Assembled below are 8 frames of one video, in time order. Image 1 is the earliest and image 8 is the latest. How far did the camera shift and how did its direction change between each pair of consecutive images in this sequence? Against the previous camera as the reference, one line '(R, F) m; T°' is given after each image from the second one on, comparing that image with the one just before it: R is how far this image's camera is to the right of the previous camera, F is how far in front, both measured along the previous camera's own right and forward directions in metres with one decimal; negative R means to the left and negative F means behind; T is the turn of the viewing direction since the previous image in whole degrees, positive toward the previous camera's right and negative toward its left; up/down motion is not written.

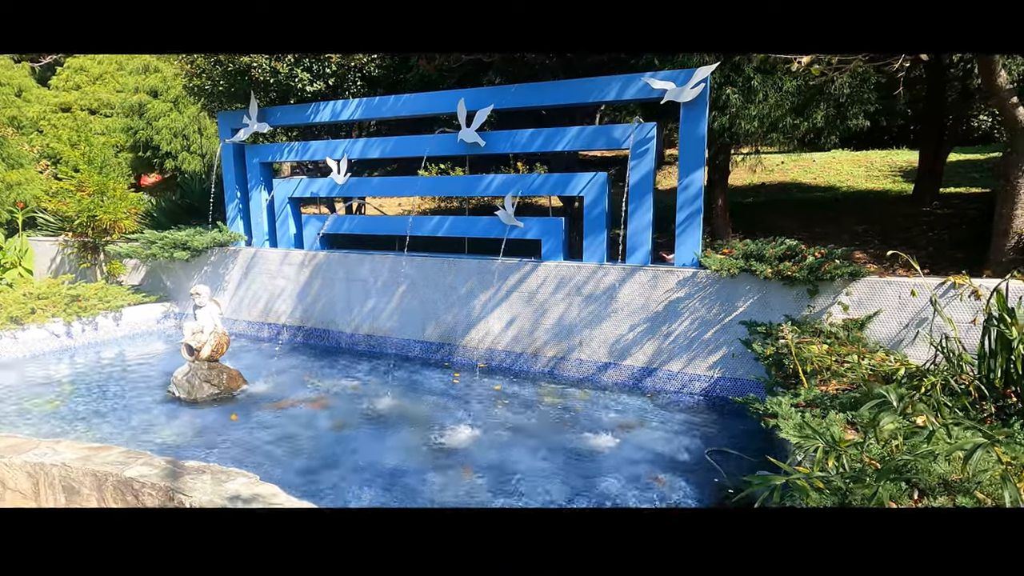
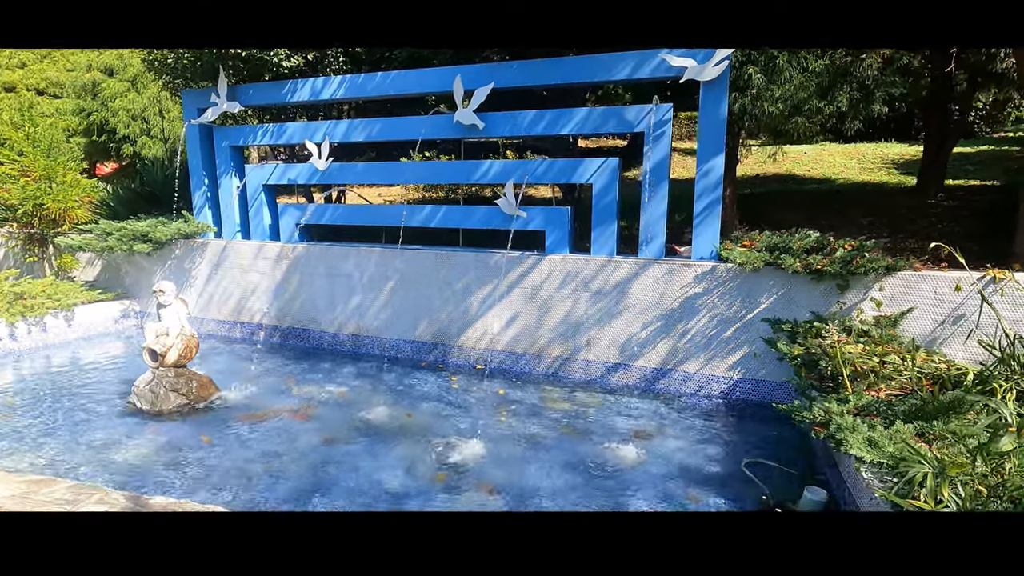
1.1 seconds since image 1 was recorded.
(-0.3, +0.6) m; +3°
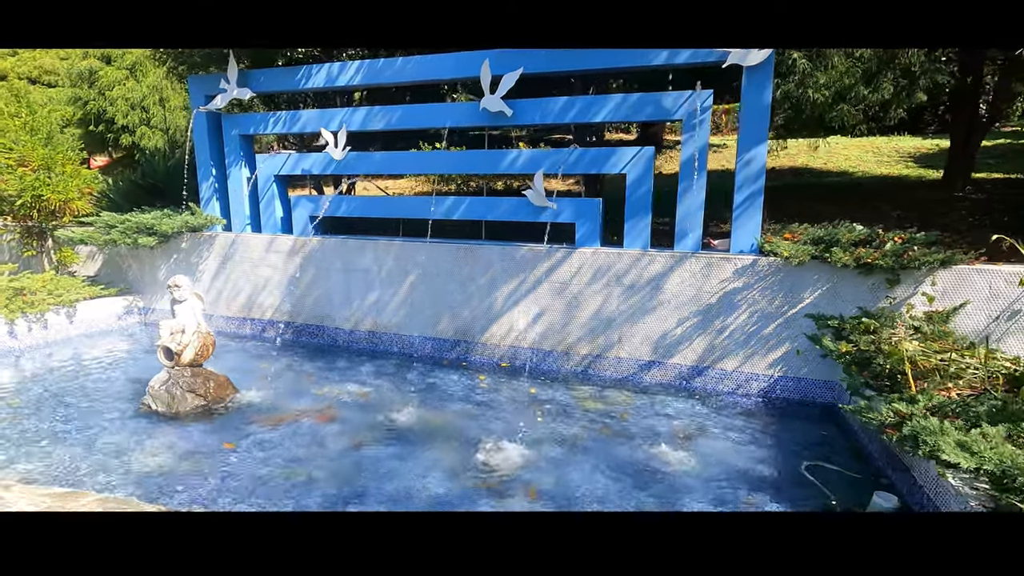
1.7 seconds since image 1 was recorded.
(-0.4, +0.3) m; +1°
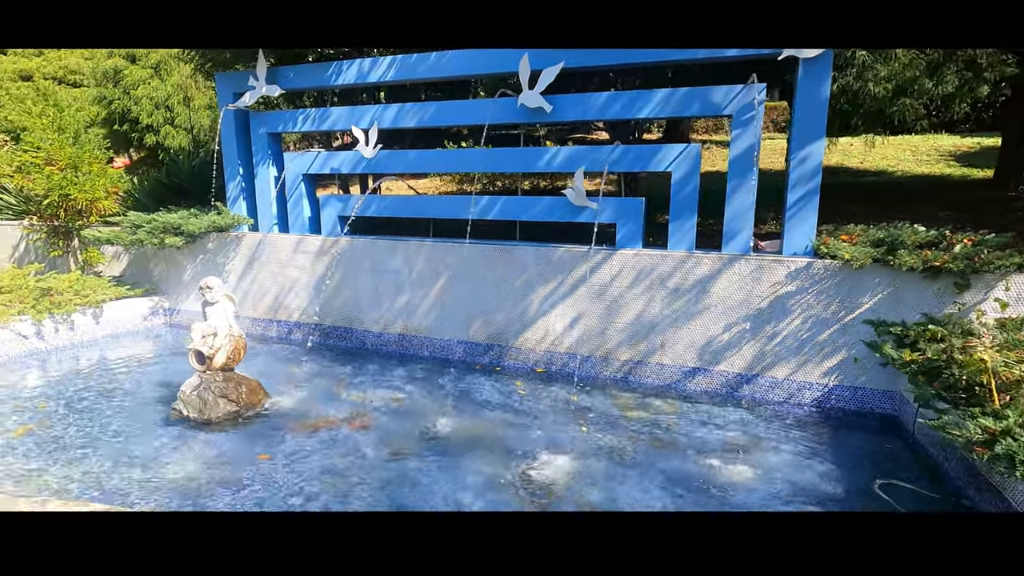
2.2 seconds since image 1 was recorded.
(-0.3, +0.2) m; -1°
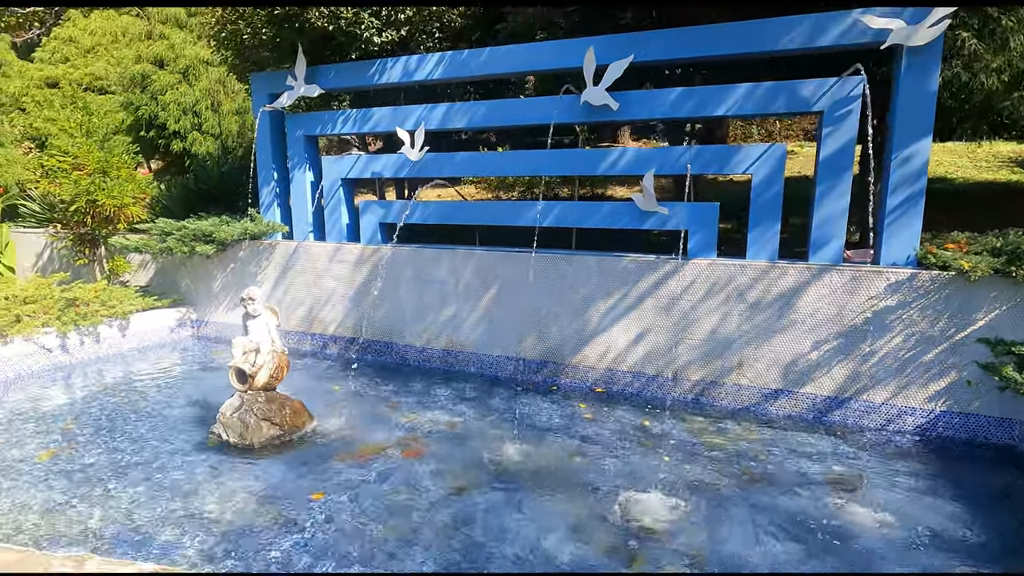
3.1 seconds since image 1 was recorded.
(-0.5, +0.5) m; -1°
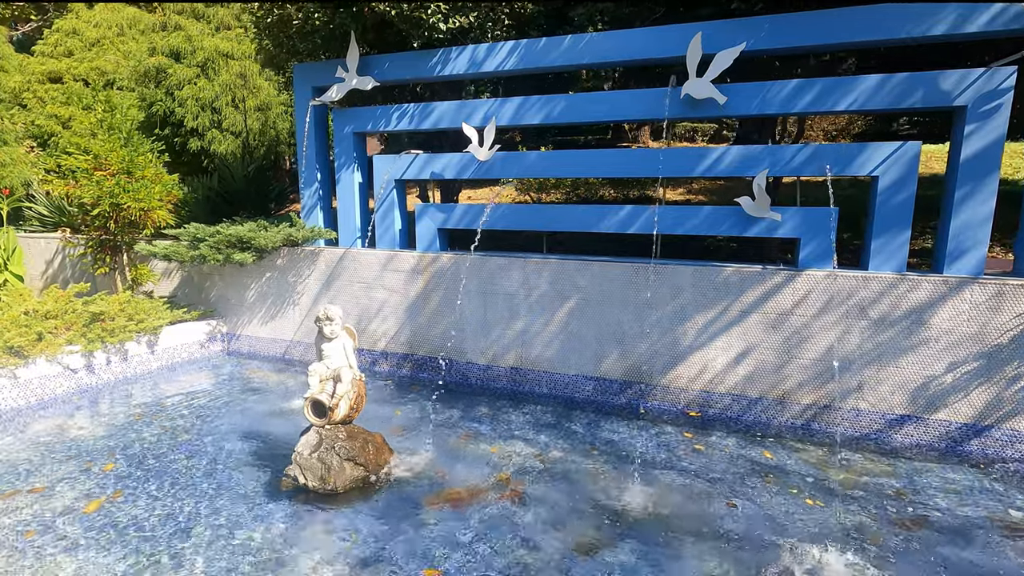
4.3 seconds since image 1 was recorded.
(-0.9, +0.6) m; +1°
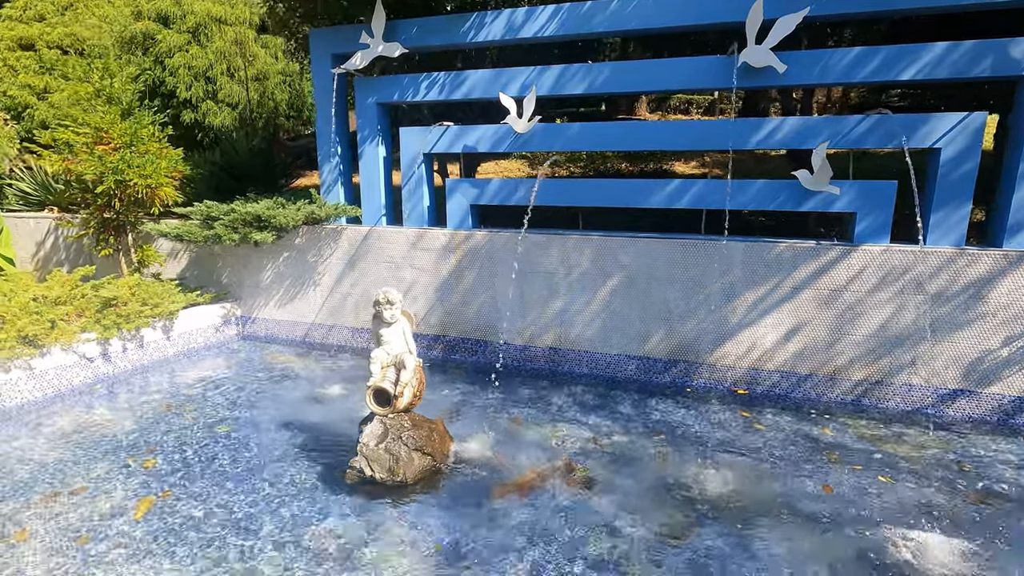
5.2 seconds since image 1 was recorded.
(-0.6, +0.2) m; +2°
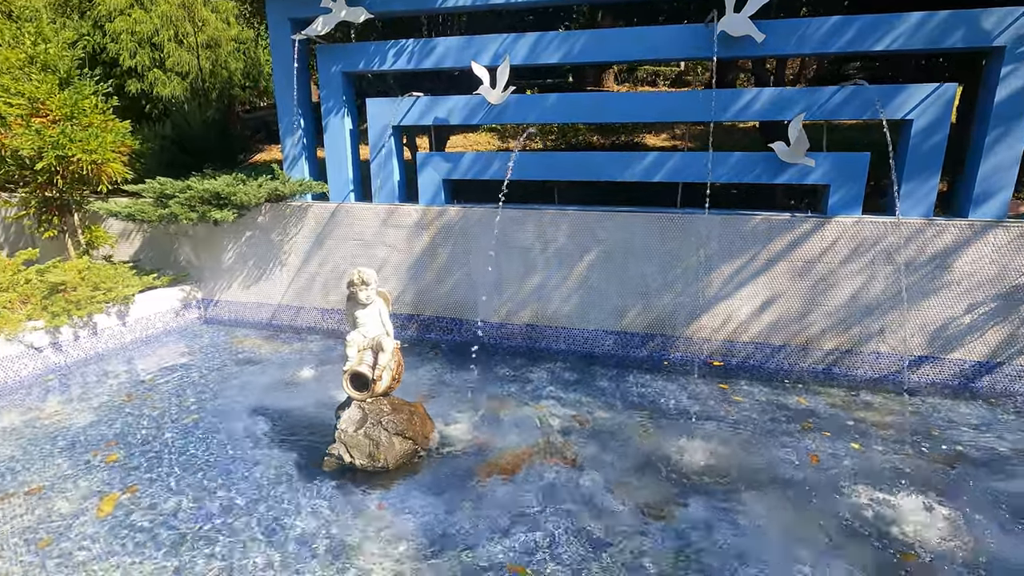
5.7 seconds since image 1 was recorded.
(-0.1, +0.1) m; +3°
